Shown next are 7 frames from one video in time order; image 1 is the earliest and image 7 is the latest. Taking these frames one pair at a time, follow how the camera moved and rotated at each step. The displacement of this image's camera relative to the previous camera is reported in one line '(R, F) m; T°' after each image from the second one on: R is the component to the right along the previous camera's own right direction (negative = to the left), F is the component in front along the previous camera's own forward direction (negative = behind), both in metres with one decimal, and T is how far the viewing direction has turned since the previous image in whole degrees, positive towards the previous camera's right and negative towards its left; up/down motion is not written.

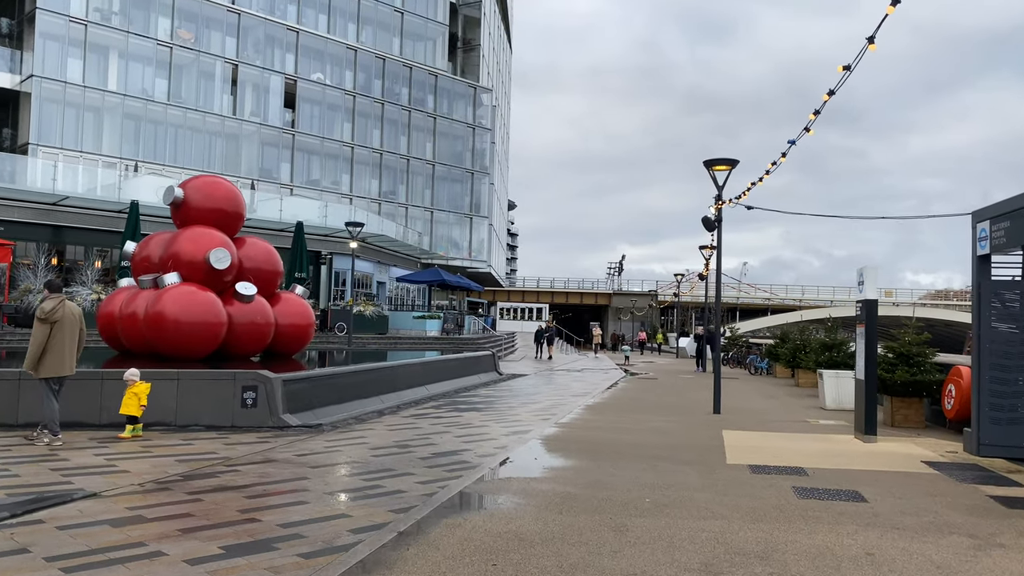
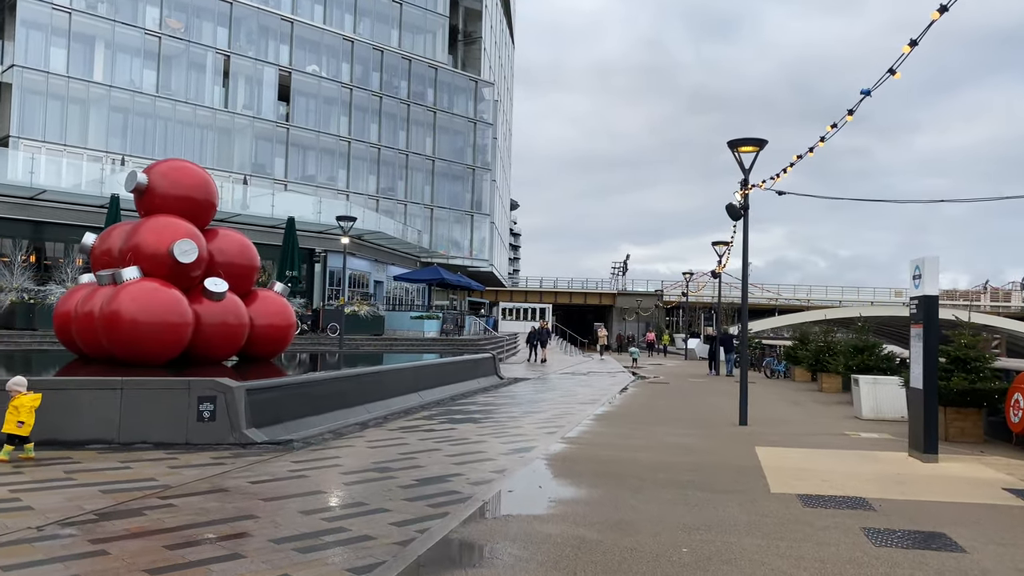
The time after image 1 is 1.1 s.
(0.0, +1.4) m; 0°
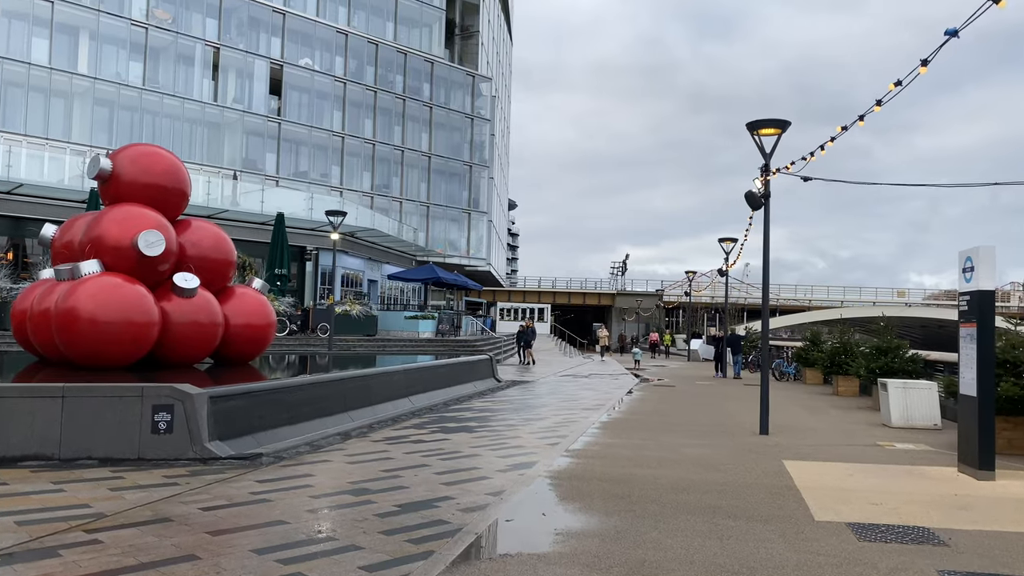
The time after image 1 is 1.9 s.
(0.0, +1.1) m; 0°
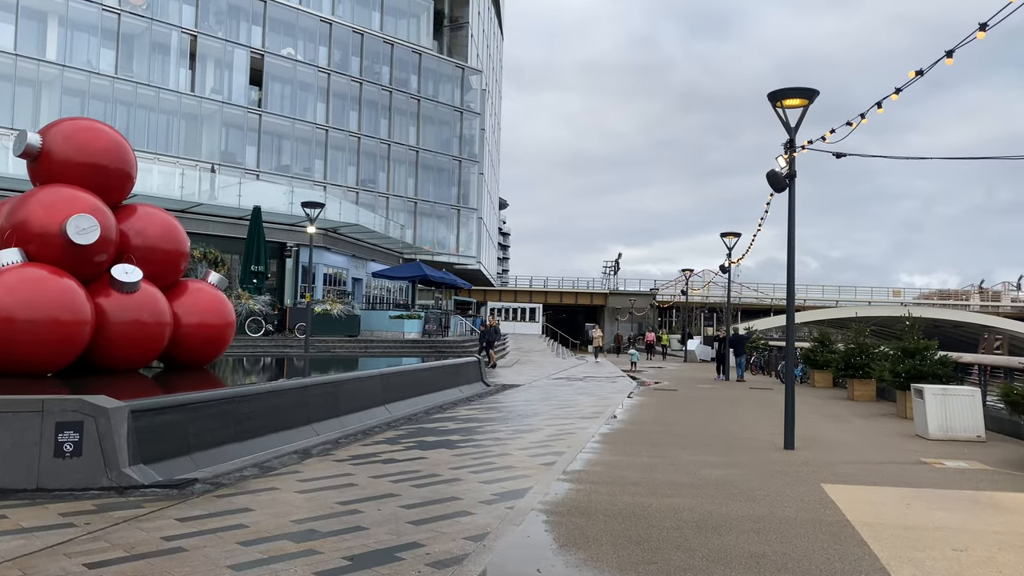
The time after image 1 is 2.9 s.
(0.0, +1.4) m; +1°
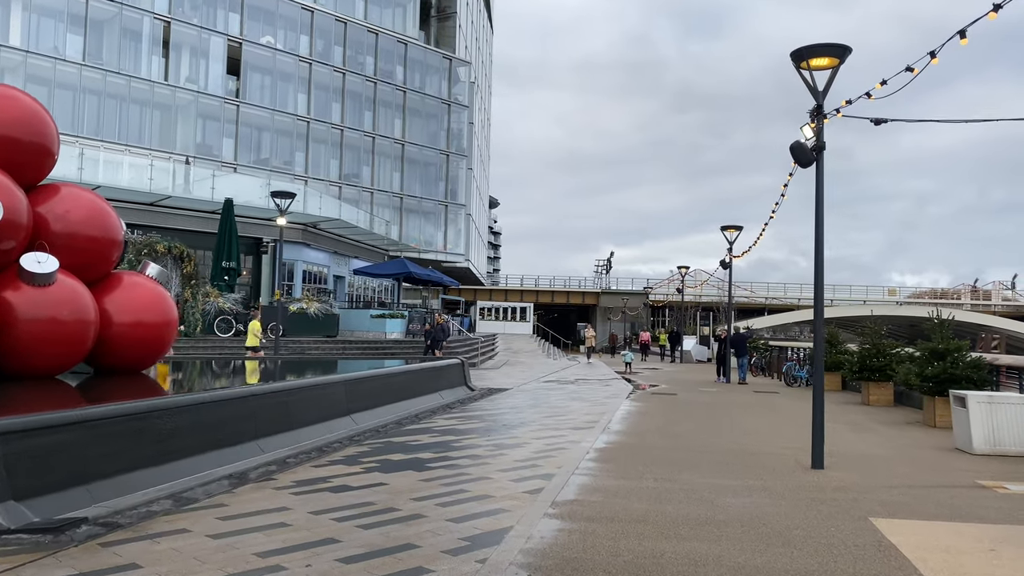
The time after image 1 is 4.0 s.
(+0.1, +1.4) m; +1°
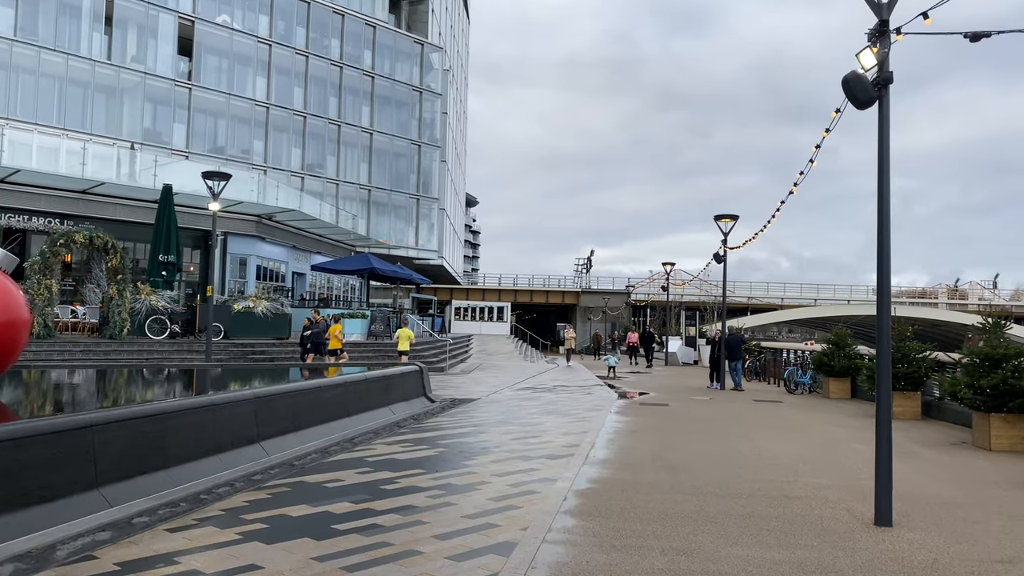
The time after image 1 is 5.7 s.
(+0.2, +2.3) m; +1°
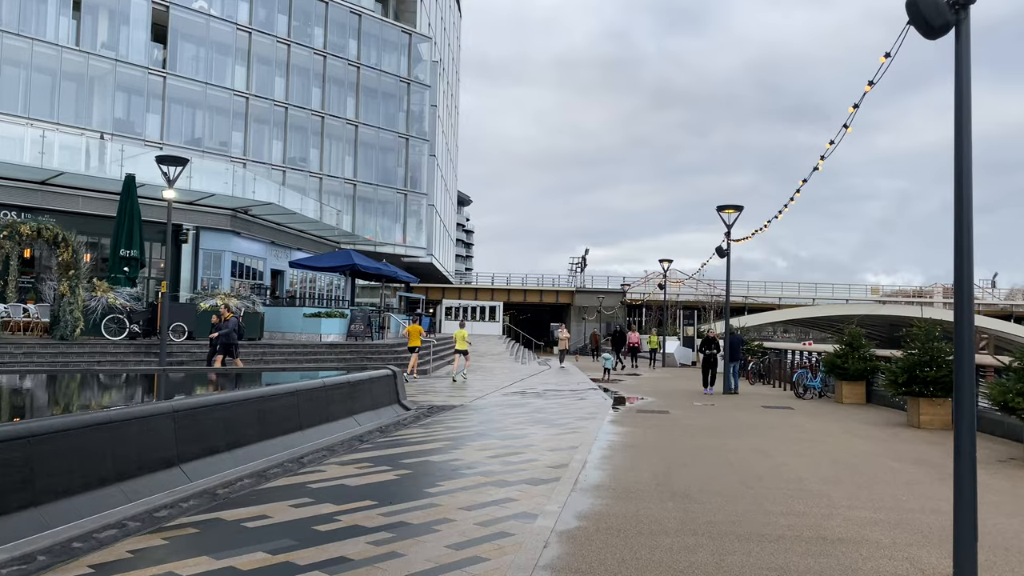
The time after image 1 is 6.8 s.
(+0.2, +1.4) m; 0°
